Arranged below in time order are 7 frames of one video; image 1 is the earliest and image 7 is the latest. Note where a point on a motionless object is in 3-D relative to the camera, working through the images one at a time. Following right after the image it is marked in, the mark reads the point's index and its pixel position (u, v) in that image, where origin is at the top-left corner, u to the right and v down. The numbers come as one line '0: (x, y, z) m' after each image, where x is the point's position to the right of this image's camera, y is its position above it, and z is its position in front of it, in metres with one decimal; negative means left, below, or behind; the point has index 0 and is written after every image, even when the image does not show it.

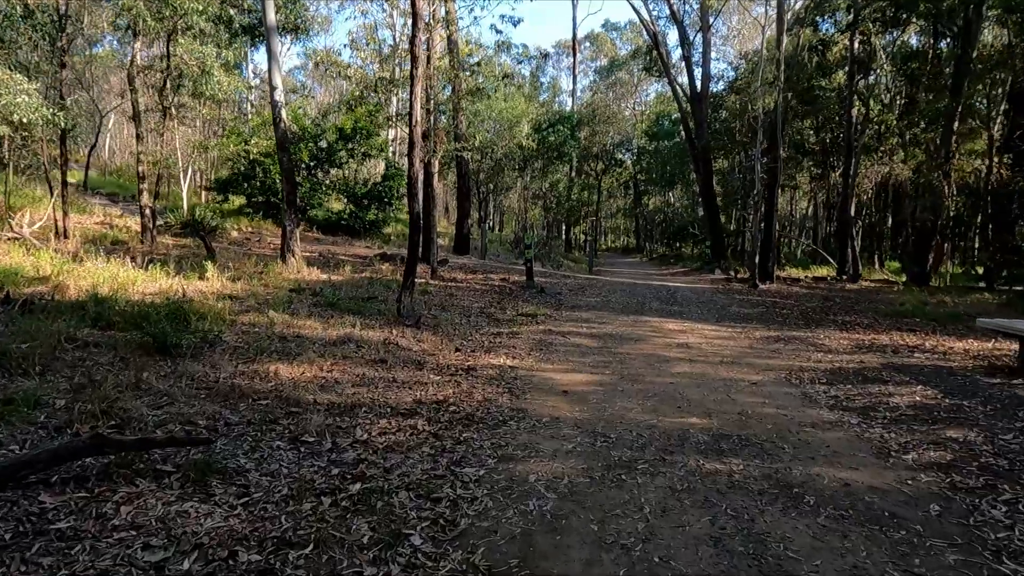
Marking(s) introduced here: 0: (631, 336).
0: (+1.6, -0.6, +8.8) m
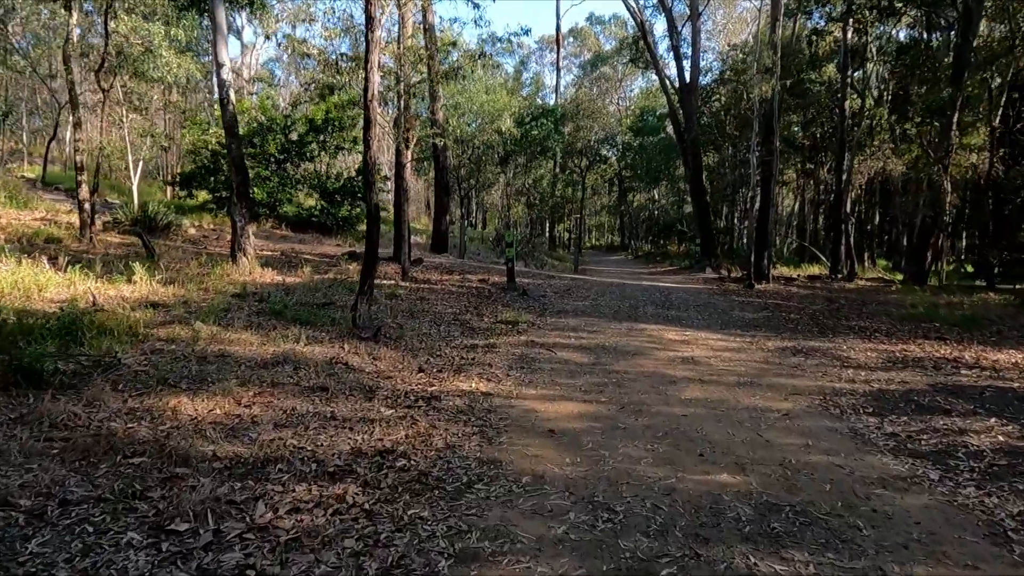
0: (+1.3, -0.7, +7.6) m
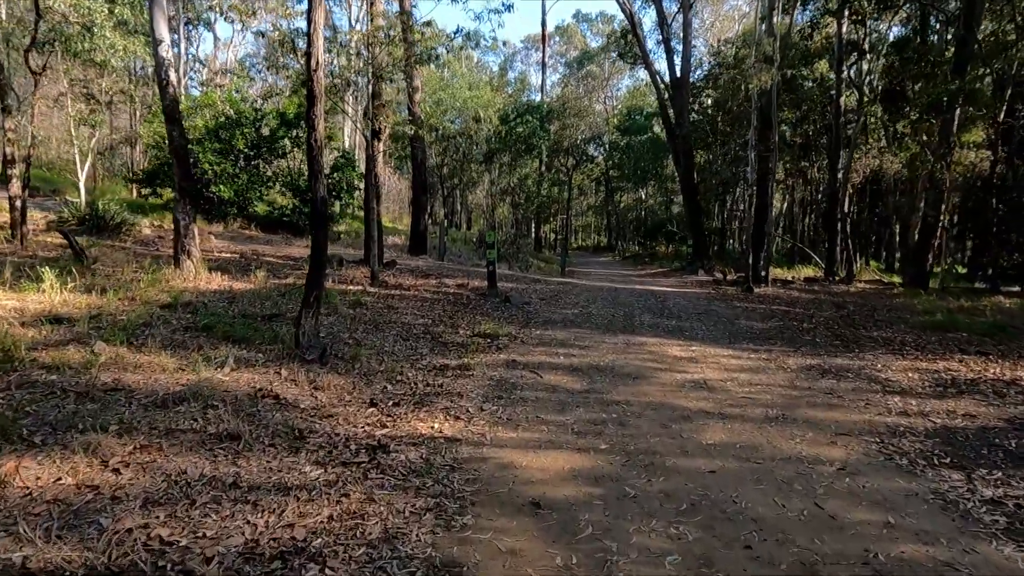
0: (+1.1, -0.8, +6.4) m
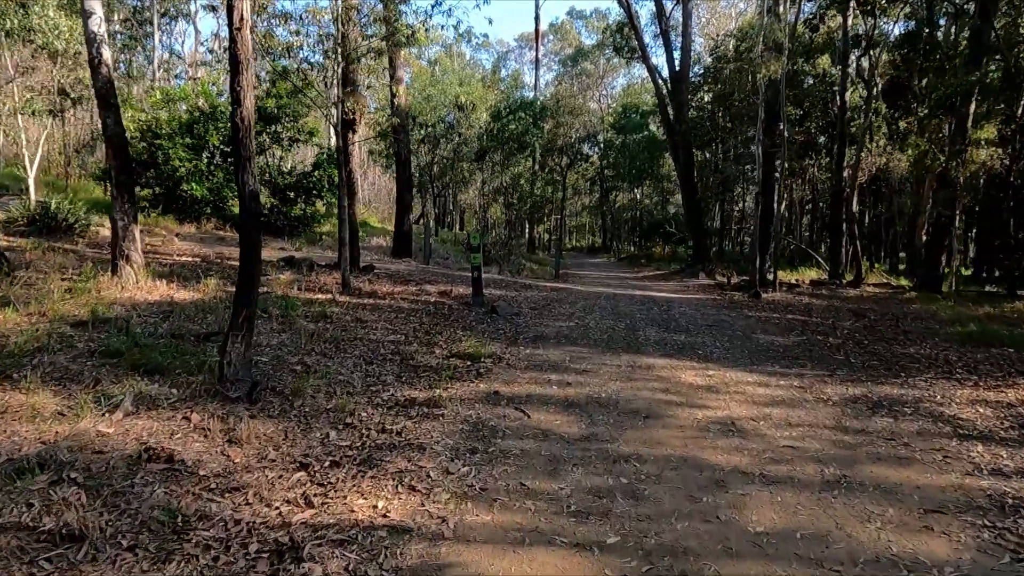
0: (+1.0, -0.9, +5.2) m
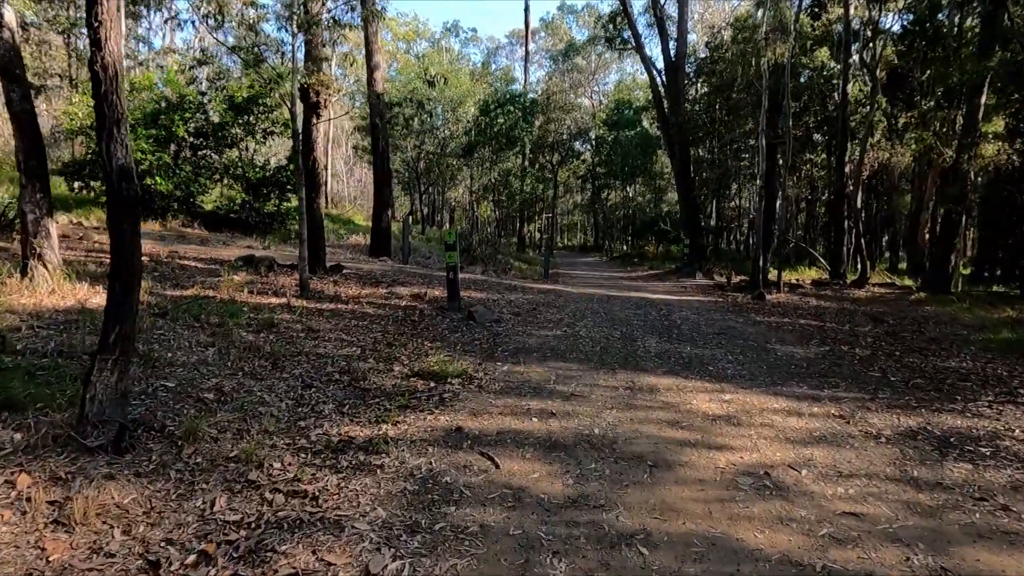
0: (+0.7, -1.0, +4.0) m
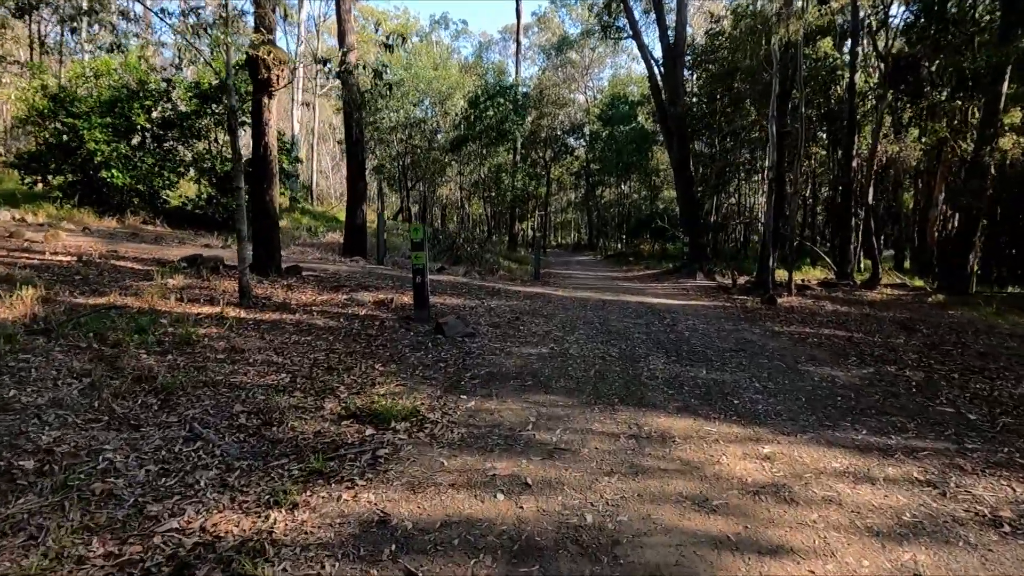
0: (+0.5, -1.0, +2.7) m
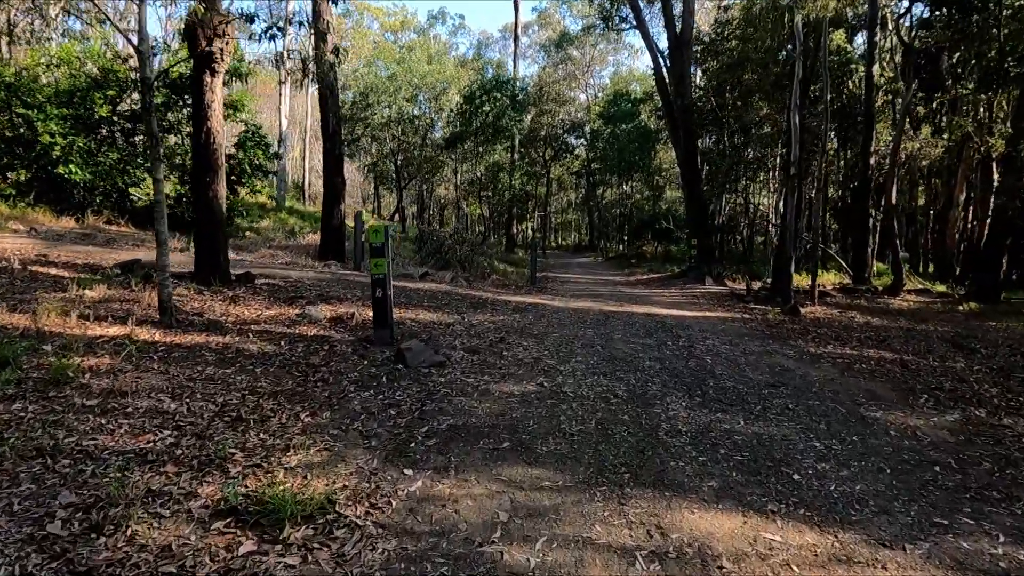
0: (+0.4, -1.2, +1.2) m
